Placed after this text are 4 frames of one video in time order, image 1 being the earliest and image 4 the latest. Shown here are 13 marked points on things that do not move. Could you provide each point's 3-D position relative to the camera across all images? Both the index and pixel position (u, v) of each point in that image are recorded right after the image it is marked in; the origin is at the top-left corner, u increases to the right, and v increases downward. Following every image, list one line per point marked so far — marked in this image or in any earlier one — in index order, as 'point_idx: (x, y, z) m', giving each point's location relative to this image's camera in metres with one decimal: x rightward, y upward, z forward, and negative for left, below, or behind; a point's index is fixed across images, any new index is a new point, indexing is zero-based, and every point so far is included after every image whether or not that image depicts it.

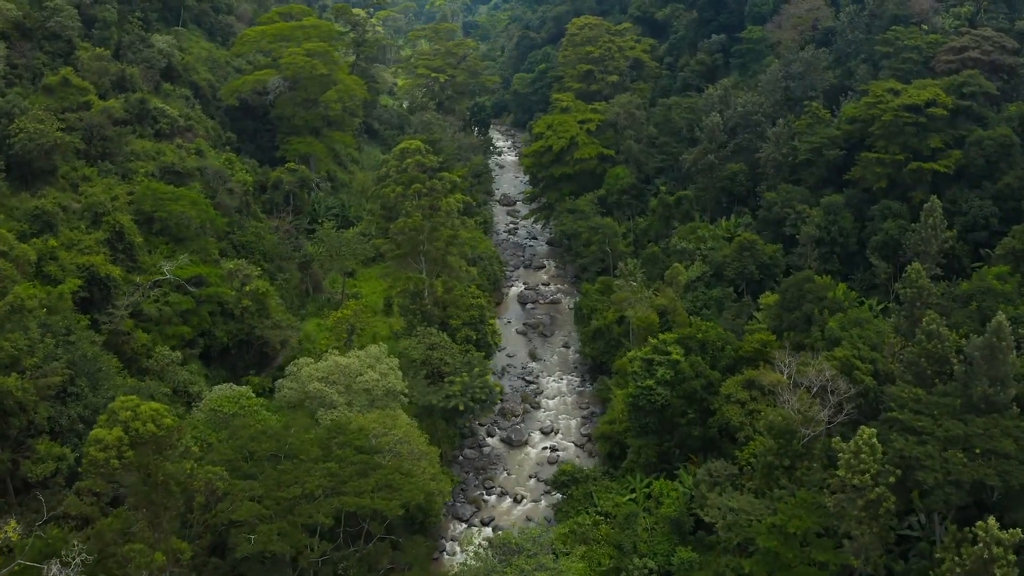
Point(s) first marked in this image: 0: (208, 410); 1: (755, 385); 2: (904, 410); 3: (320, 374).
0: (-7.3, -2.9, +18.4) m
1: (+6.3, -2.5, +19.7) m
2: (+8.4, -2.6, +16.3) m
3: (-4.9, -2.2, +19.6) m
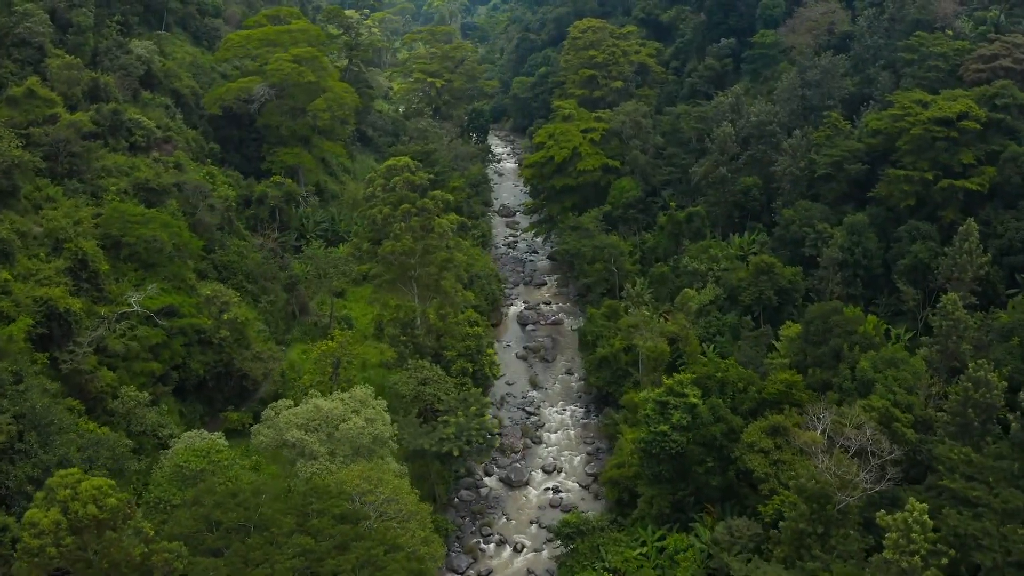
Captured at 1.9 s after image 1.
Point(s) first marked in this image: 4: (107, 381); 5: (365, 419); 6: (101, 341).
0: (-7.3, -3.8, +16.5) m
1: (+6.3, -3.4, +17.9) m
2: (+8.4, -3.5, +14.5) m
3: (-4.9, -3.1, +17.8) m
4: (-10.1, -2.3, +19.1) m
5: (-3.5, -3.1, +18.2) m
6: (-10.6, -1.4, +19.7) m
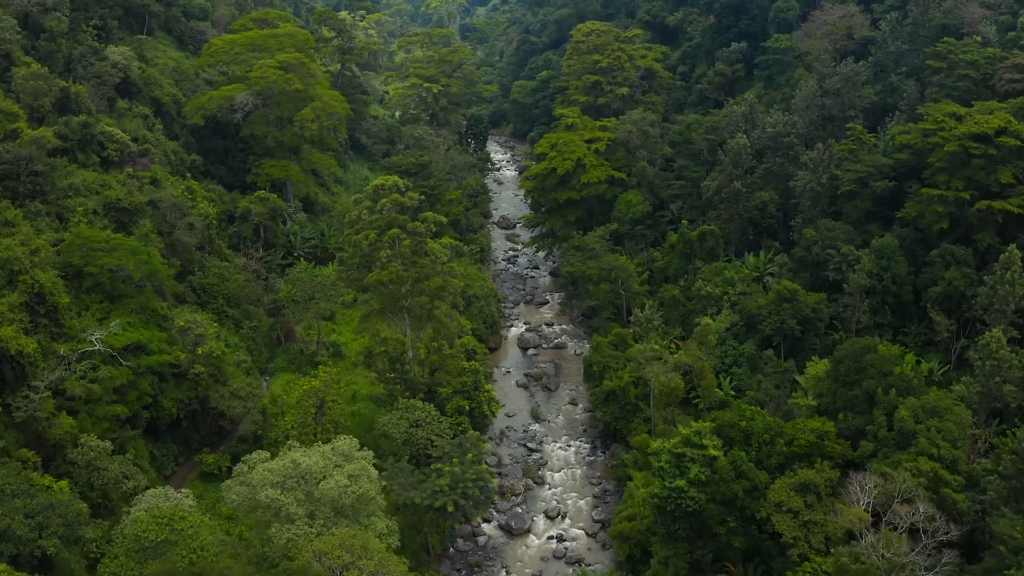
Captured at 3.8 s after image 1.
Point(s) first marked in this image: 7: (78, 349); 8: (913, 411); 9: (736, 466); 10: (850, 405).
0: (-7.3, -4.7, +14.7) m
1: (+6.3, -4.2, +16.0) m
2: (+8.4, -4.4, +12.7) m
3: (-4.9, -4.0, +15.9) m
4: (-10.1, -3.2, +17.3) m
5: (-3.5, -4.0, +16.4) m
6: (-10.6, -2.2, +17.8) m
7: (-10.6, -1.5, +18.7) m
8: (+8.9, -2.7, +16.9) m
9: (+4.9, -3.9, +16.9) m
10: (+8.1, -2.8, +18.3) m
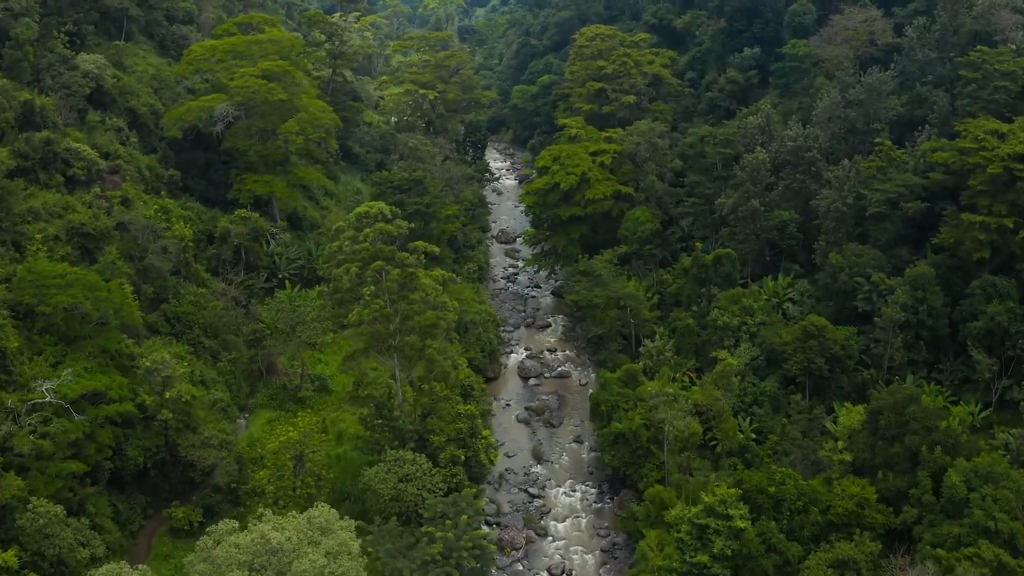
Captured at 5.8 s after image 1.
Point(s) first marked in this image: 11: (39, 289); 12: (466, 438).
0: (-7.3, -5.6, +12.7) m
1: (+6.3, -5.2, +14.1) m
2: (+8.4, -5.4, +10.7) m
3: (-4.9, -4.9, +14.0) m
4: (-10.1, -4.1, +15.3) m
5: (-3.5, -4.9, +14.5) m
6: (-10.6, -3.2, +15.9) m
7: (-10.6, -2.4, +16.7) m
8: (+8.9, -3.6, +15.0) m
9: (+4.9, -4.9, +14.9) m
10: (+8.1, -3.7, +16.4) m
11: (-11.3, 0.0, +18.4) m
12: (-1.2, -3.8, +20.0) m
